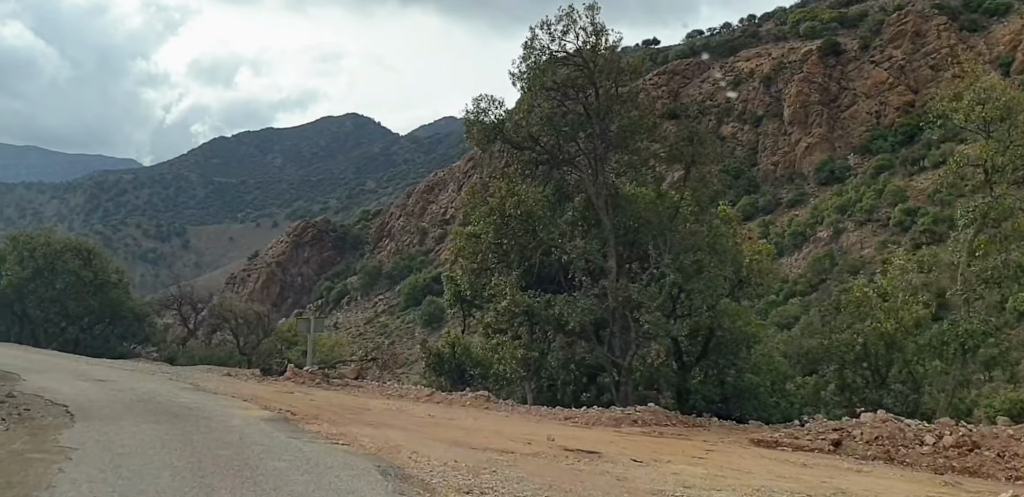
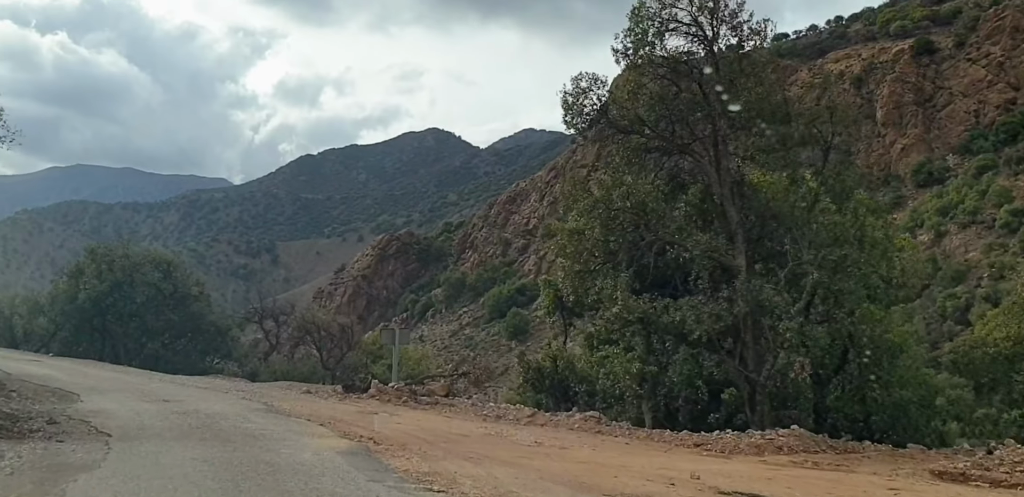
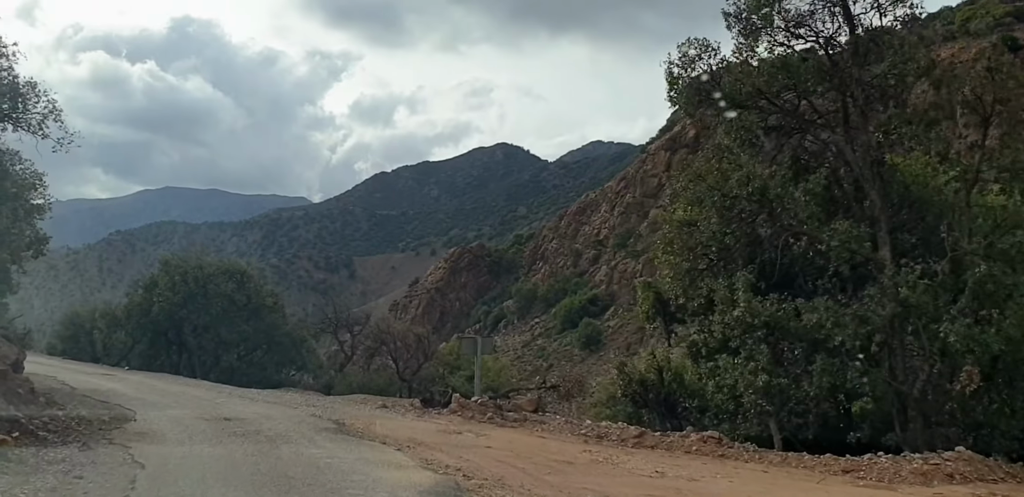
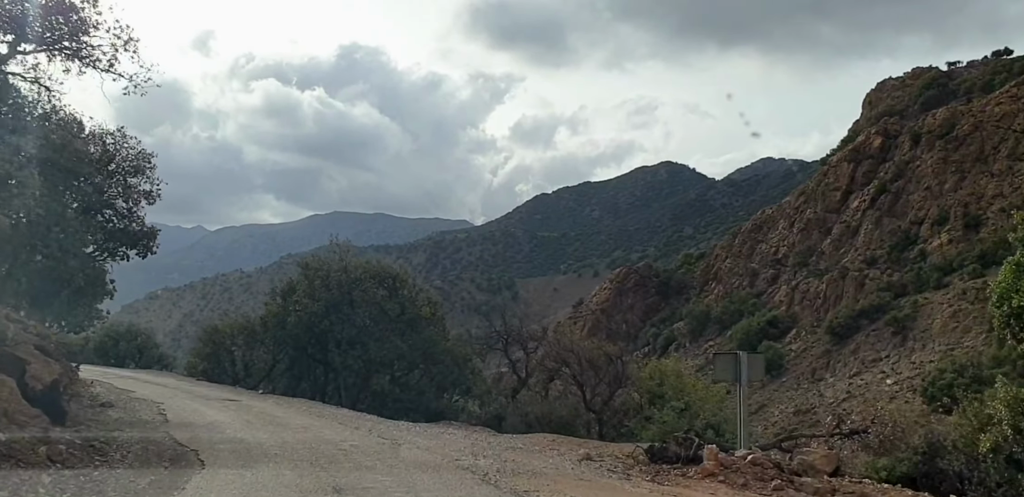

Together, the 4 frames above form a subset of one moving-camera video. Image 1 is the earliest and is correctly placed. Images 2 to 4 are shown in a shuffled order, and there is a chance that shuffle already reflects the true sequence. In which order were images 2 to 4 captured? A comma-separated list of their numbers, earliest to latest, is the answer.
2, 3, 4
